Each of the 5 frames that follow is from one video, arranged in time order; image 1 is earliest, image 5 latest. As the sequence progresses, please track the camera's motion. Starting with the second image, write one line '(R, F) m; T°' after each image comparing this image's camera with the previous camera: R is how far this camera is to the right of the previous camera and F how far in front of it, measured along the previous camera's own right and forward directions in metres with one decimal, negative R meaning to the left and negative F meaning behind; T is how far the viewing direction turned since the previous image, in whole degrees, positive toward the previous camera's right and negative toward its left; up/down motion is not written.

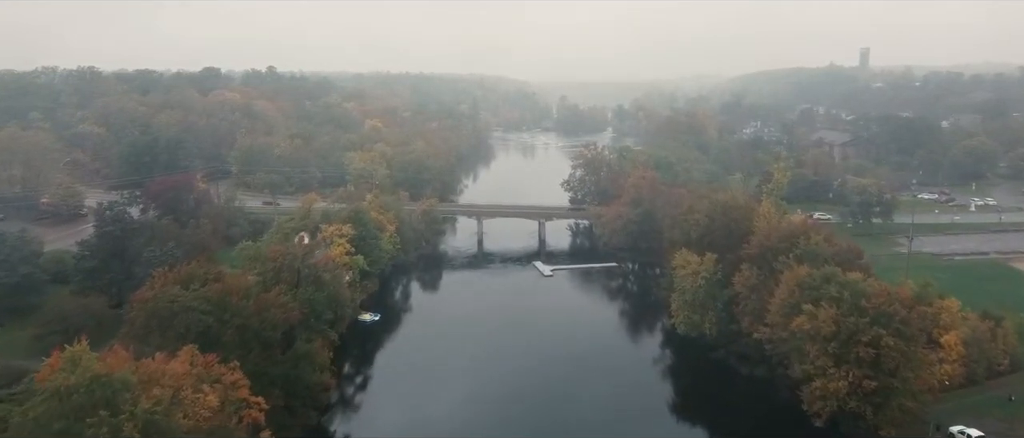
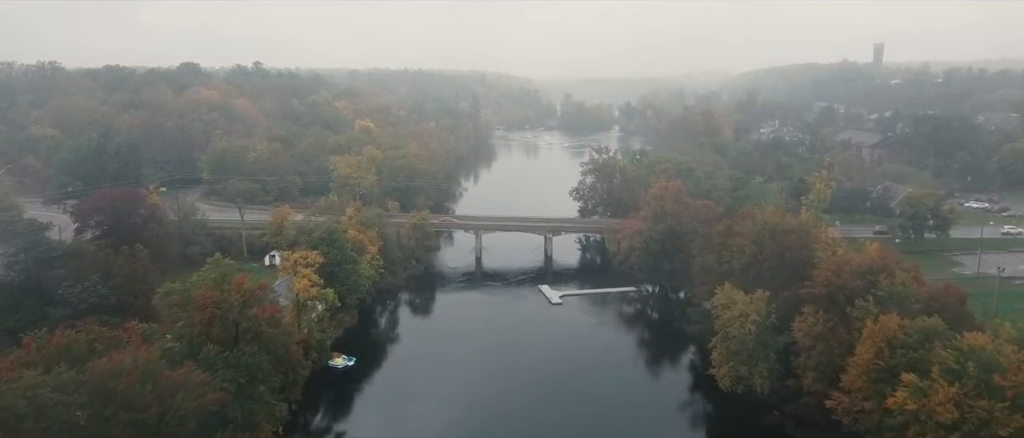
(0.0, +6.9) m; 0°
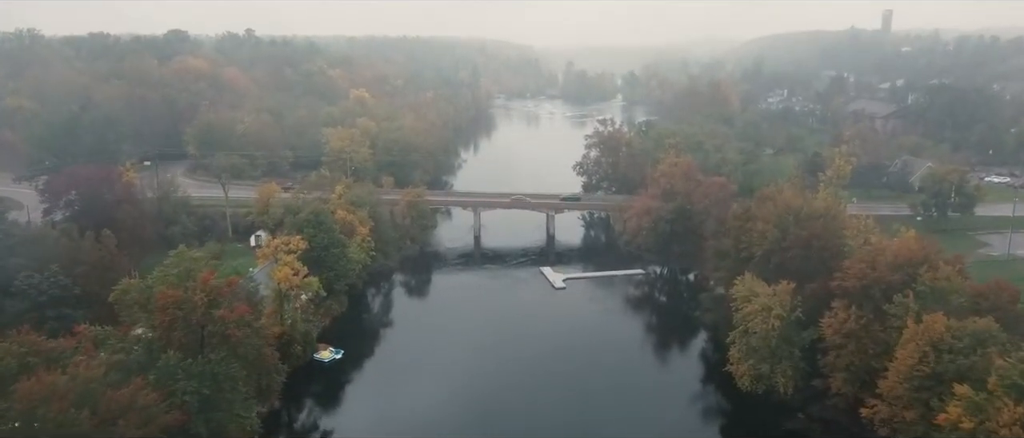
(0.0, +2.7) m; 0°
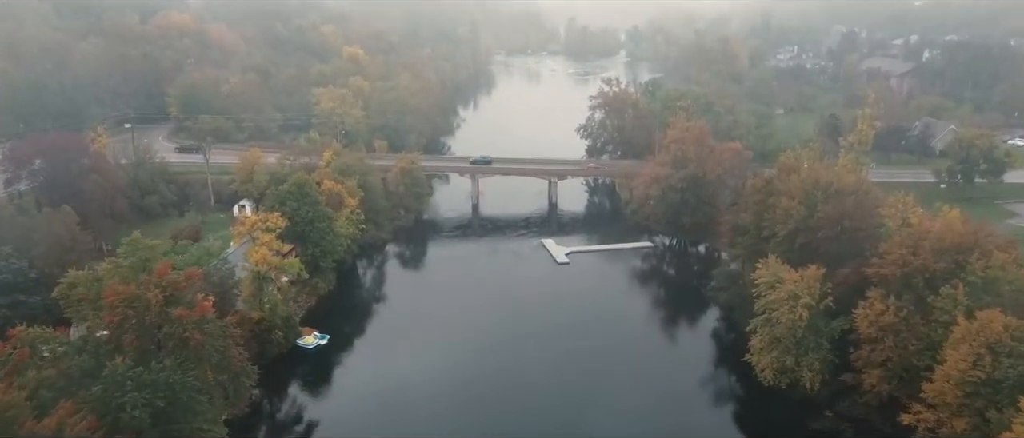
(0.0, +2.7) m; 0°
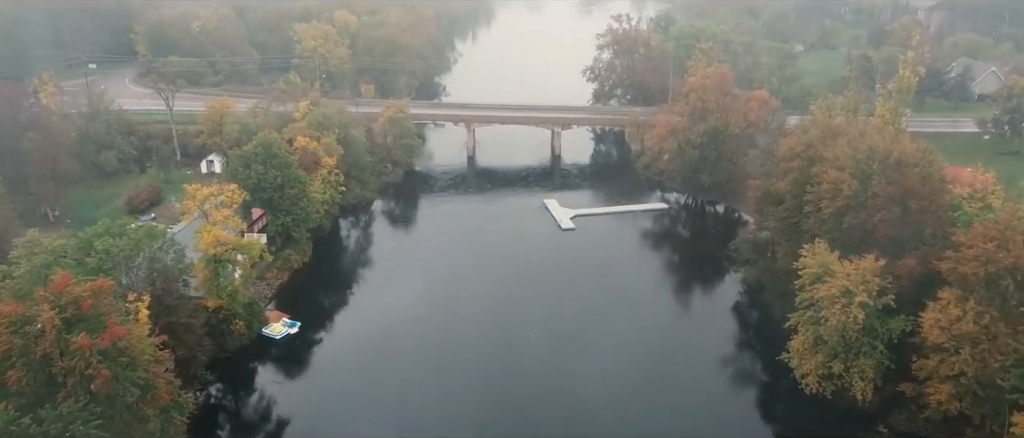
(+0.1, +4.1) m; 0°
